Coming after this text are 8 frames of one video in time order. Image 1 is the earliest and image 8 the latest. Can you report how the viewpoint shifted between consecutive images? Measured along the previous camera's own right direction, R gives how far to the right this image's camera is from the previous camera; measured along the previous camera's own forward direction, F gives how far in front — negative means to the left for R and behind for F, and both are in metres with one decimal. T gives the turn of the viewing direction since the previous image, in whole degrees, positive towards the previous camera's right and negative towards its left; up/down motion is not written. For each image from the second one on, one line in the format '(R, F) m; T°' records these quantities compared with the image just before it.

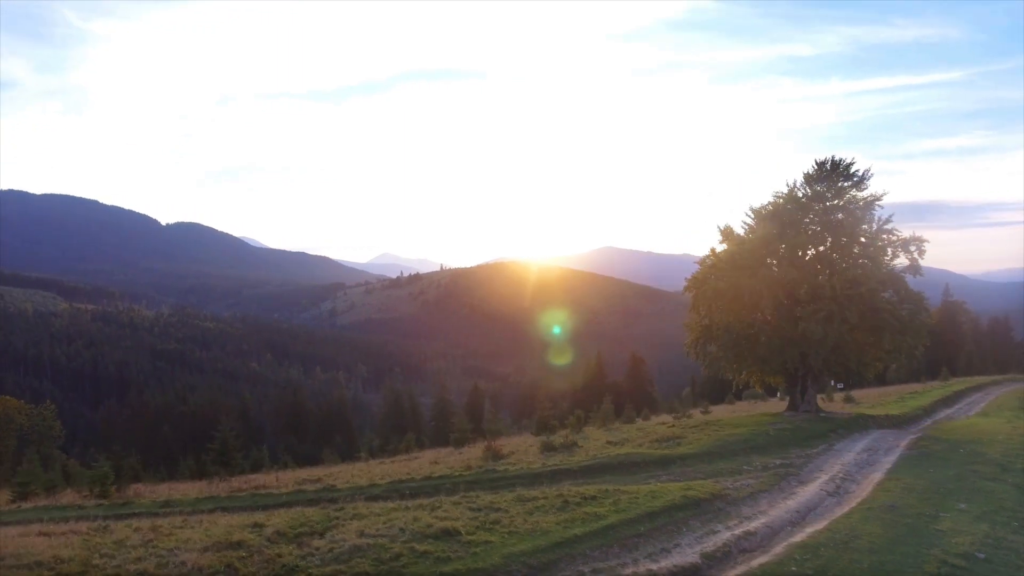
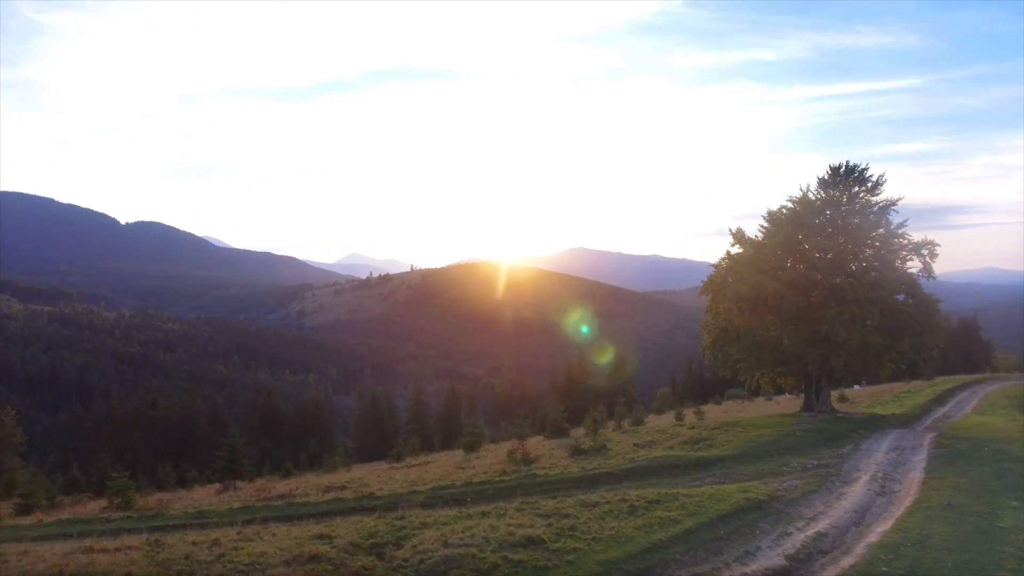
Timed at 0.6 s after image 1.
(-1.1, +0.1) m; +3°
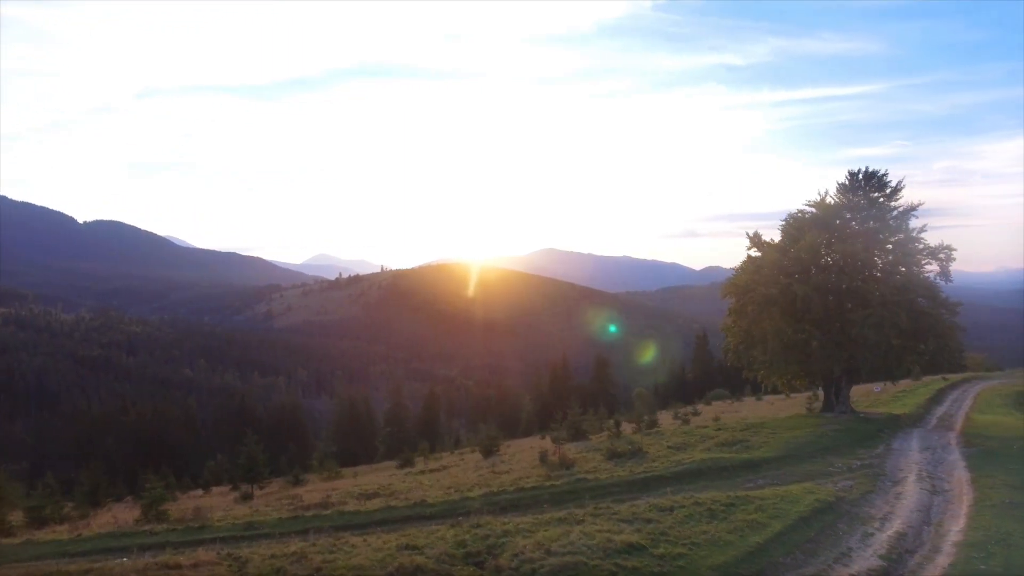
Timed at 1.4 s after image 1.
(-1.3, +0.1) m; +3°
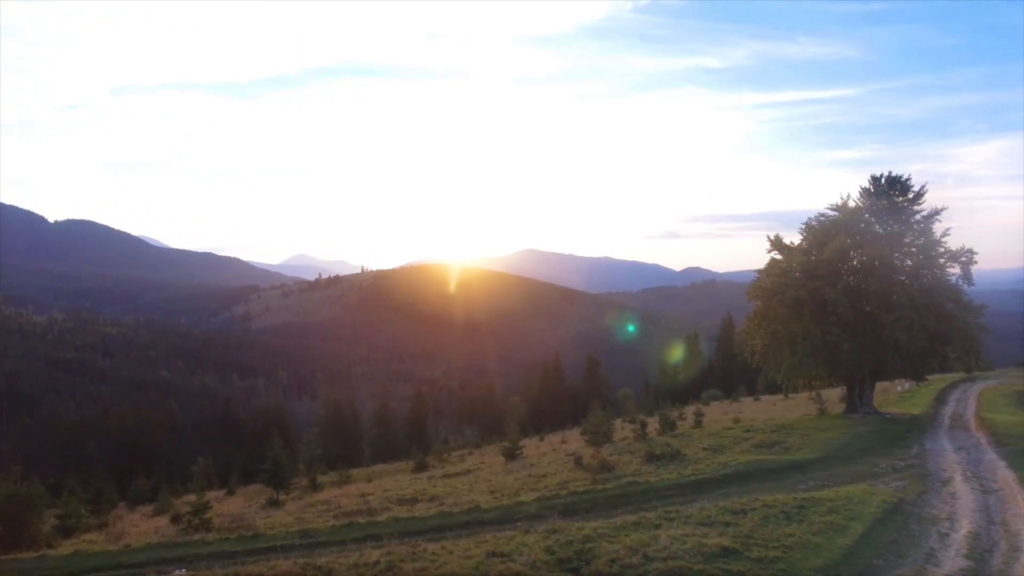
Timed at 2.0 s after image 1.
(-1.1, 0.0) m; +2°
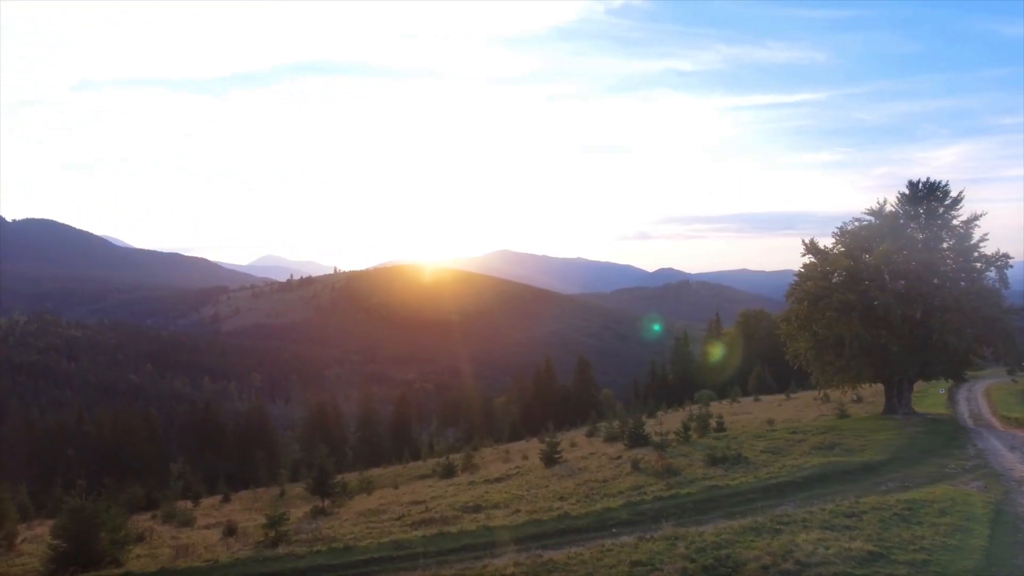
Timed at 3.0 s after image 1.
(-1.7, +0.1) m; +3°
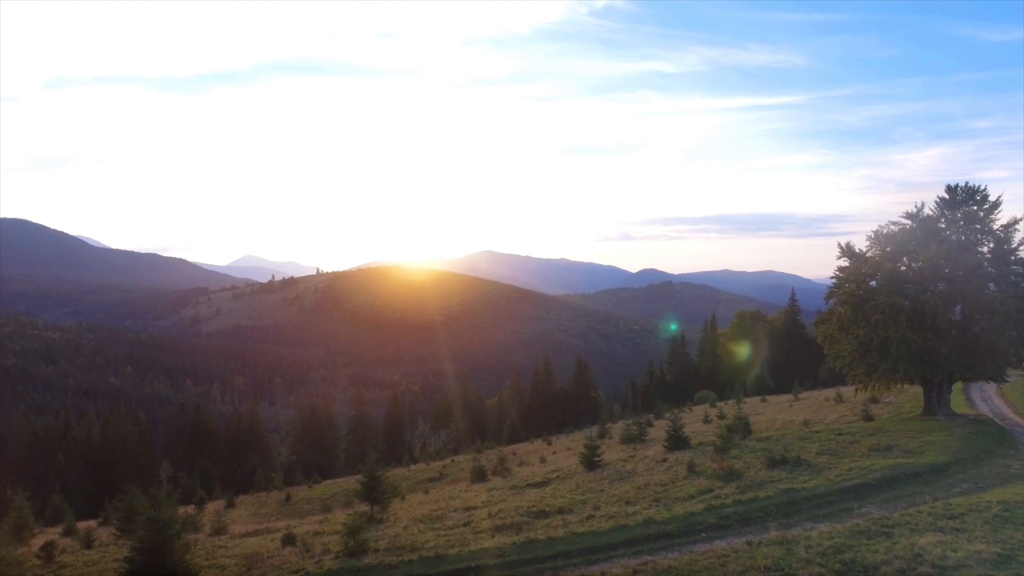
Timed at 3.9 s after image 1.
(-1.5, +0.1) m; +2°
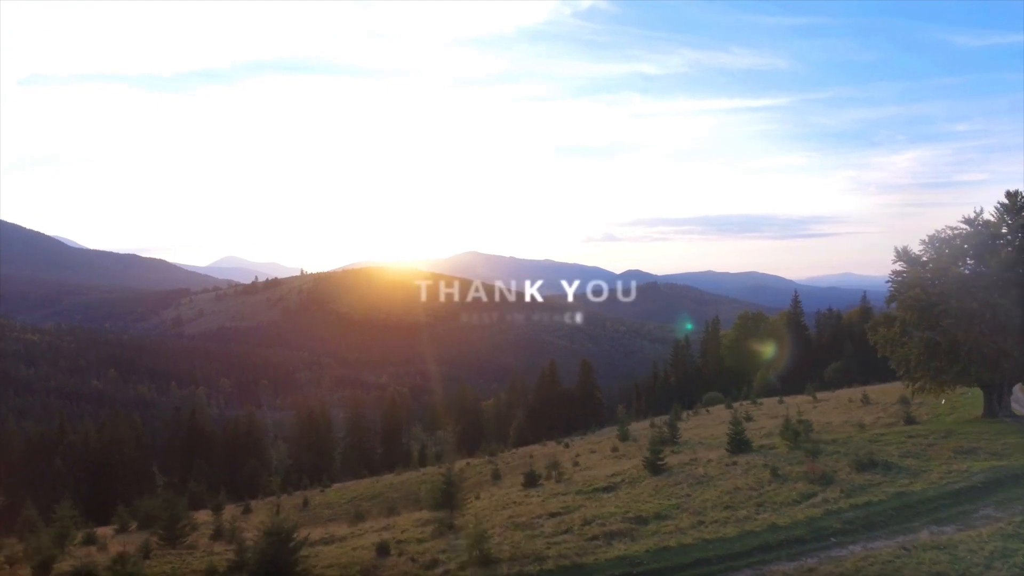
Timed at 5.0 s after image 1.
(-2.1, +0.1) m; +2°
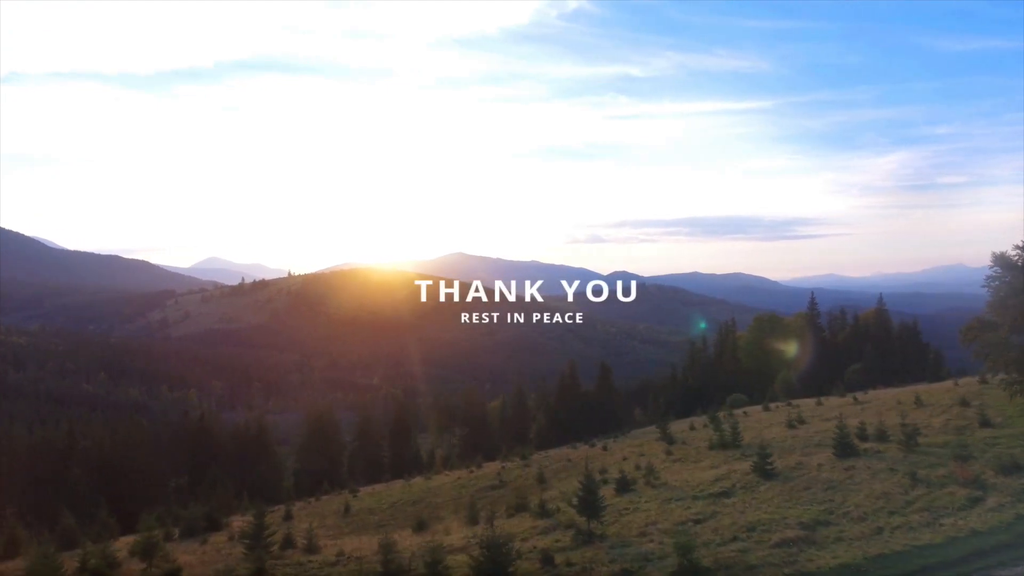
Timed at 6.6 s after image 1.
(-3.3, +0.1) m; +2°
